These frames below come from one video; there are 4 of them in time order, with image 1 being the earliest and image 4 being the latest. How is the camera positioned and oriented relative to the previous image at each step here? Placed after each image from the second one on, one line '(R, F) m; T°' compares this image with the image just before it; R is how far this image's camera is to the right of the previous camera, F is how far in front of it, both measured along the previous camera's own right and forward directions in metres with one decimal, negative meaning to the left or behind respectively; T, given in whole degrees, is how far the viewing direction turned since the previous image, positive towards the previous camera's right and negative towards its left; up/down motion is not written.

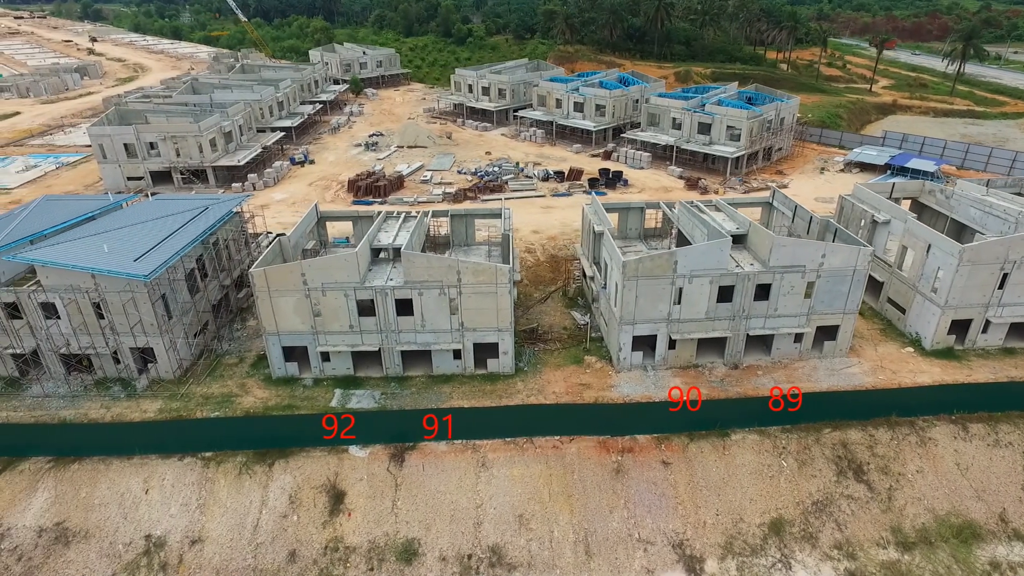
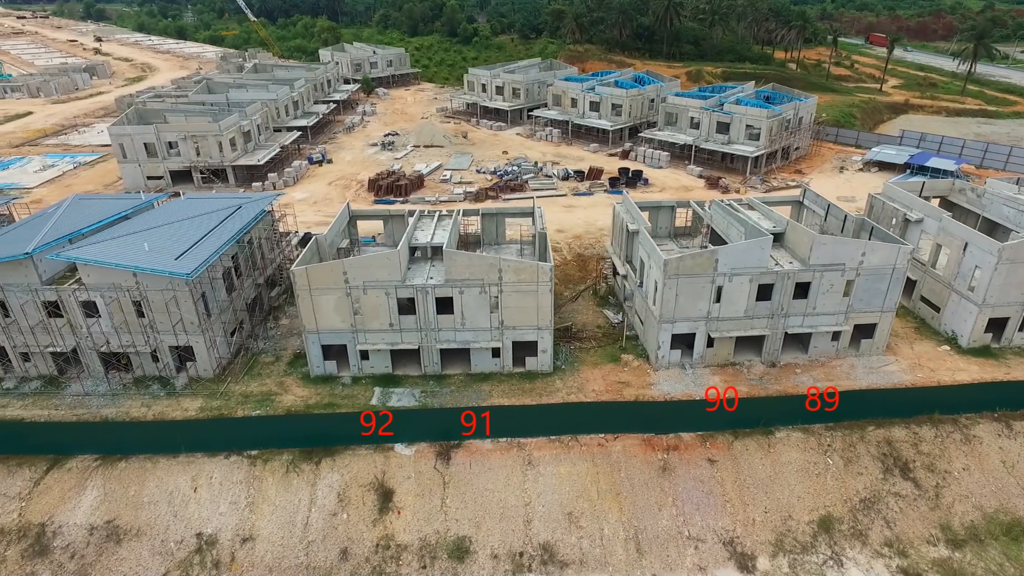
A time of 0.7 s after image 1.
(-1.8, 0.0) m; 0°
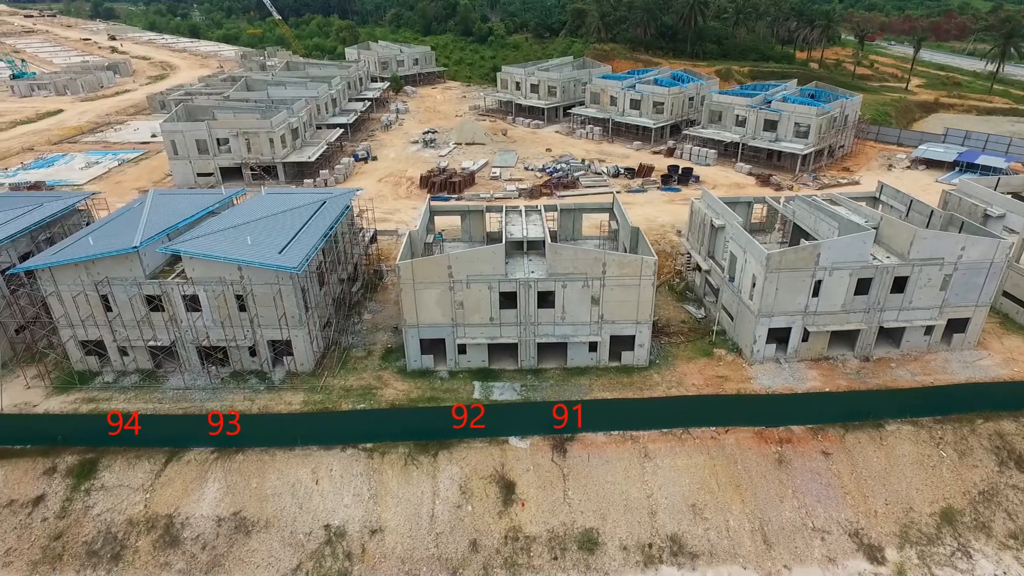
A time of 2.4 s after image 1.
(-4.5, -0.1) m; 0°
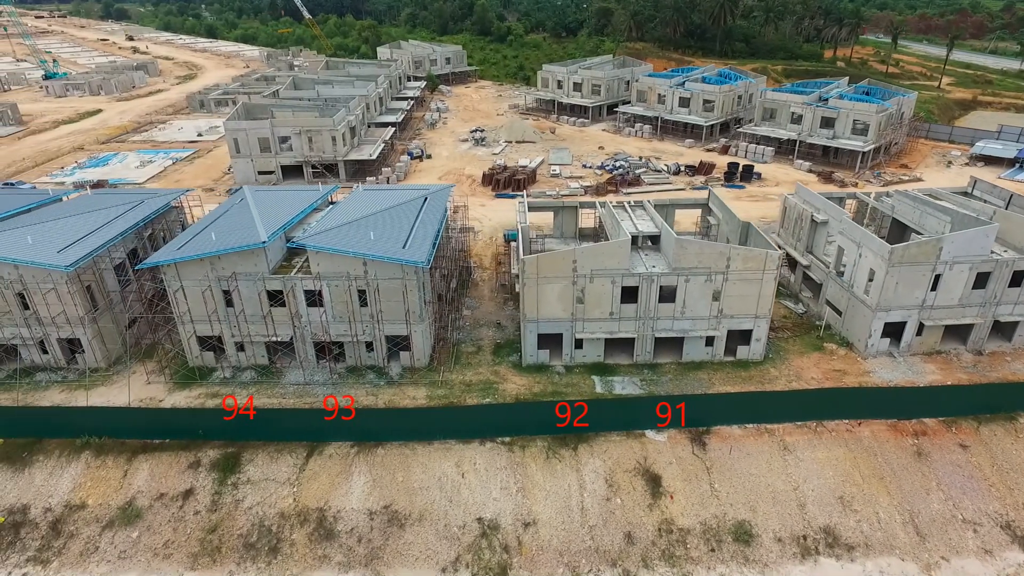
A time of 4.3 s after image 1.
(-5.3, -0.1) m; 0°
